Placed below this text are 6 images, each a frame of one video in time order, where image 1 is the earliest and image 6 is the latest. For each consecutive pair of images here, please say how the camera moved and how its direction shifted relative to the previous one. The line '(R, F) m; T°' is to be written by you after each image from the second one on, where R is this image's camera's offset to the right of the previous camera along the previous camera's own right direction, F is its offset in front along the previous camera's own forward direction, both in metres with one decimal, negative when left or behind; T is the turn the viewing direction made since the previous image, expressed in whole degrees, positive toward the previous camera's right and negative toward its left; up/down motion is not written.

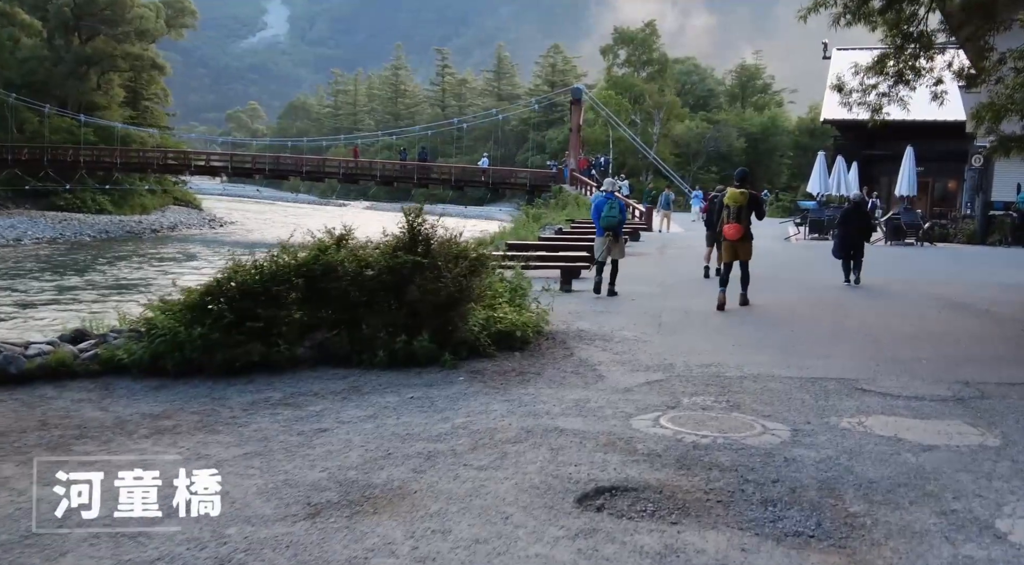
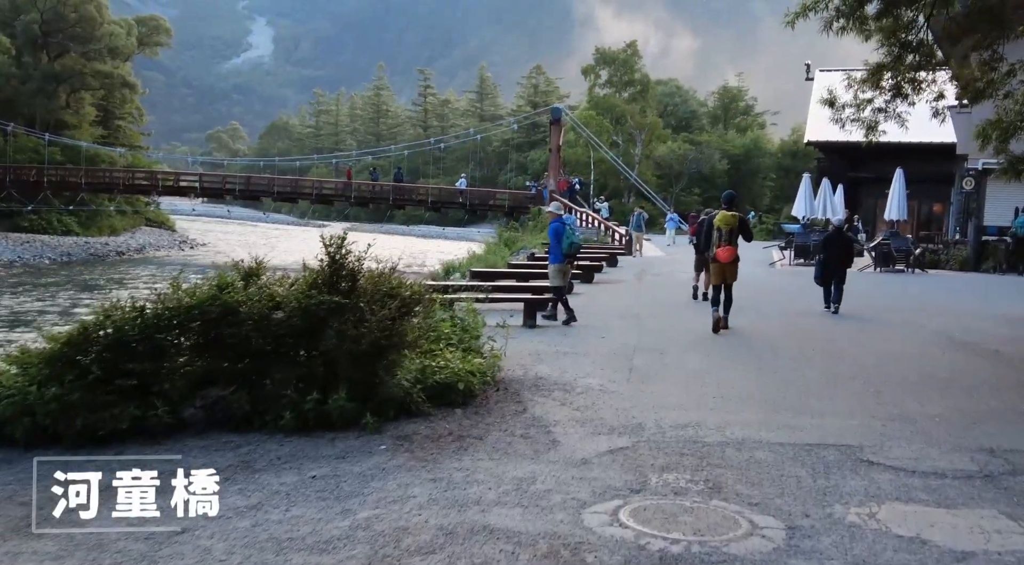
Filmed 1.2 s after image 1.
(+0.3, +1.2) m; +1°
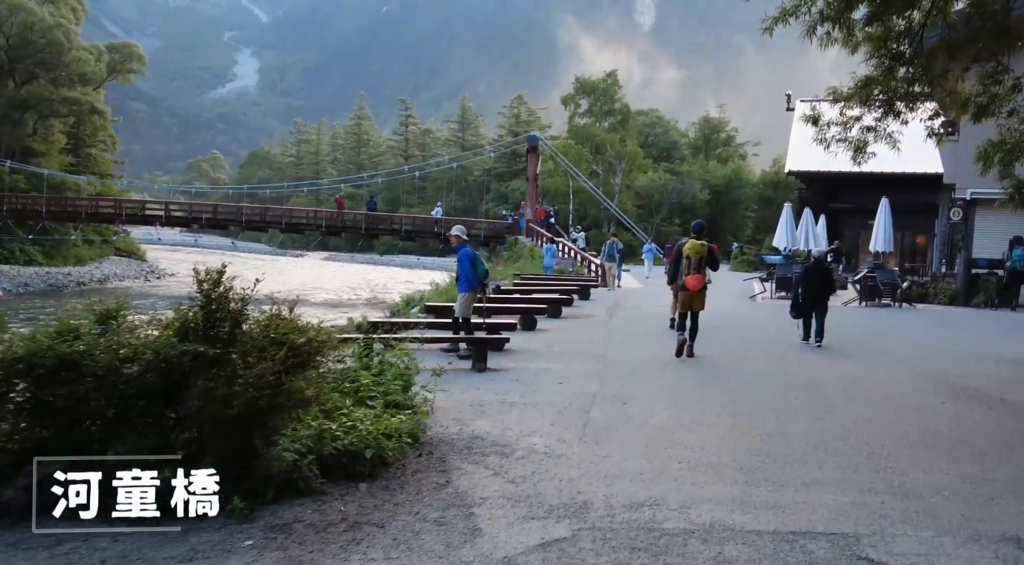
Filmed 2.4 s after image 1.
(+0.4, +1.2) m; +1°
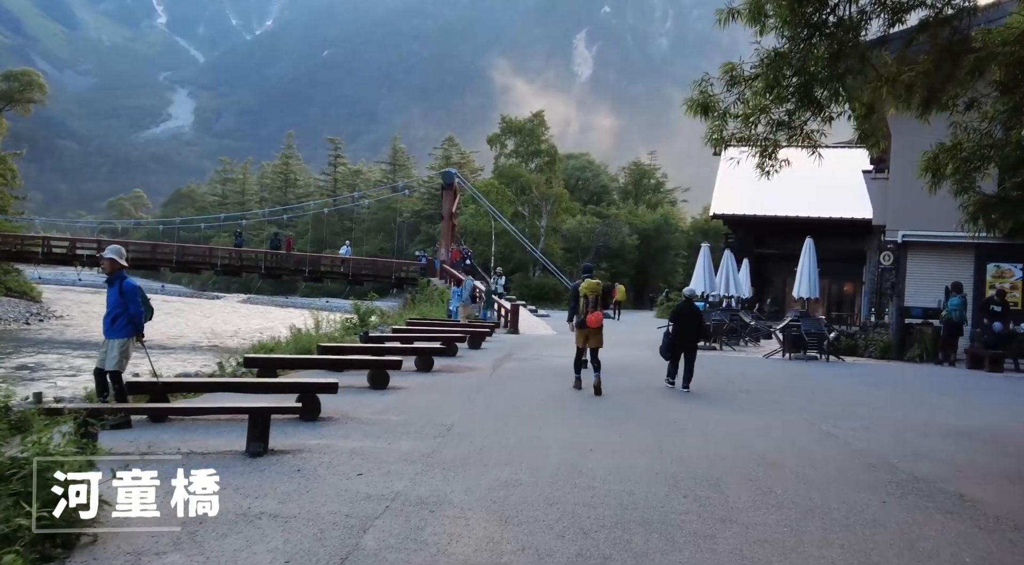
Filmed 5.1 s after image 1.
(+1.1, +2.6) m; +4°
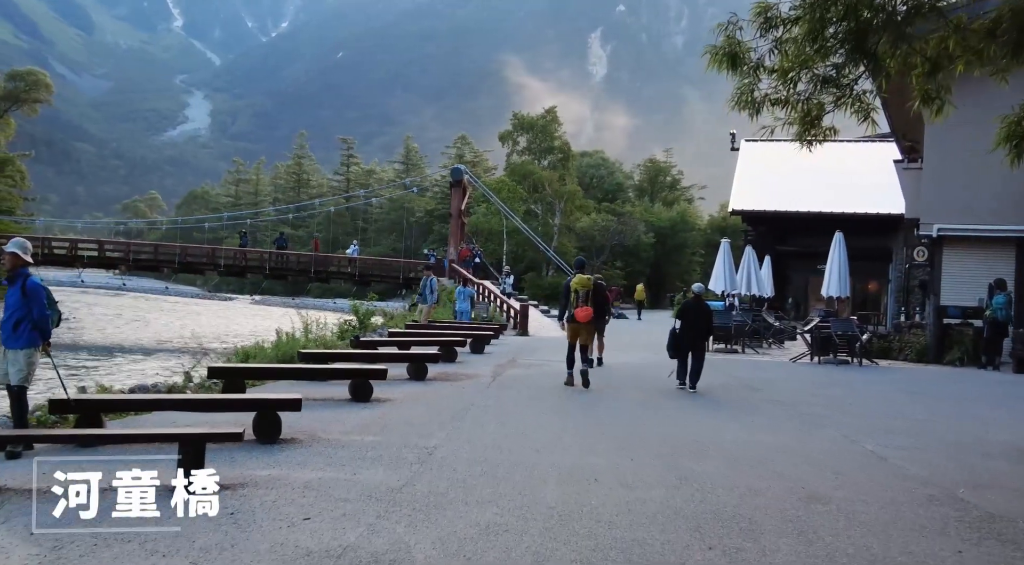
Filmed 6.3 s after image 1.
(+0.2, +1.3) m; -1°
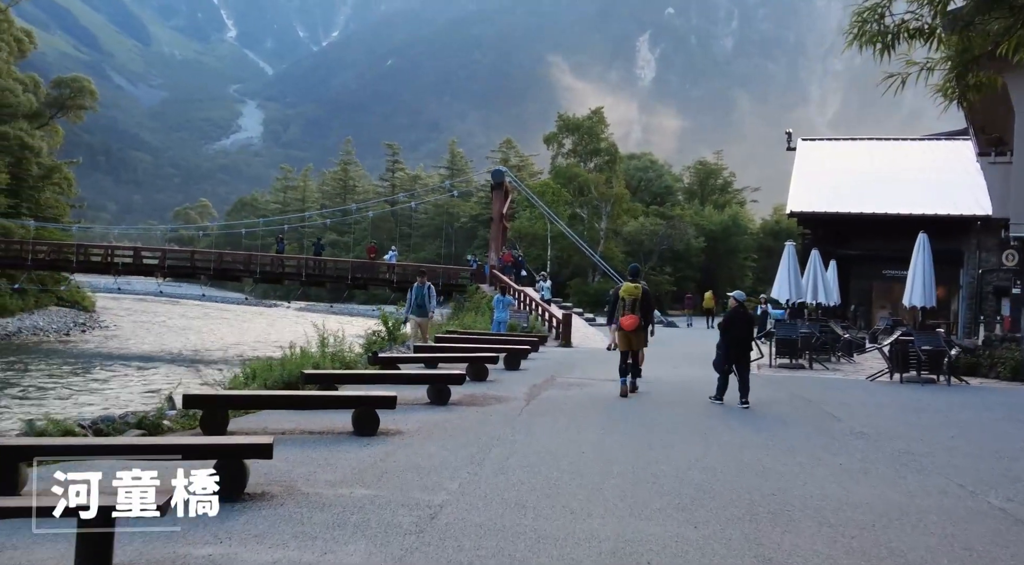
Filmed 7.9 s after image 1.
(+0.1, +1.7) m; -3°
